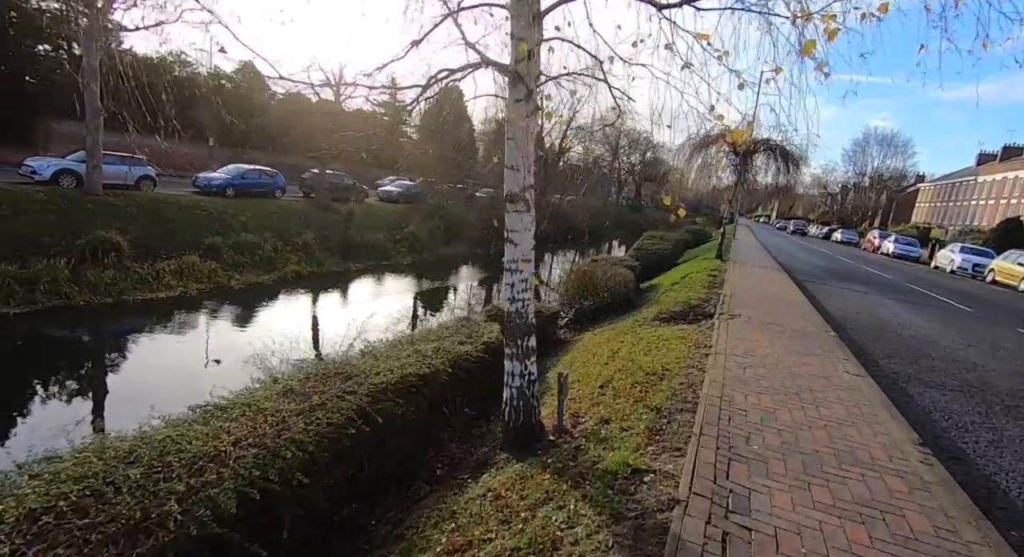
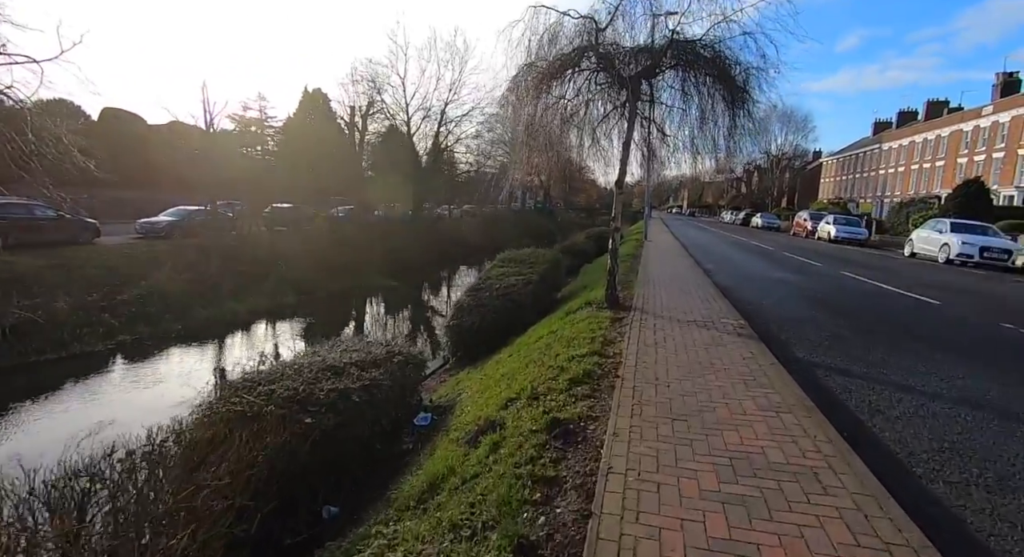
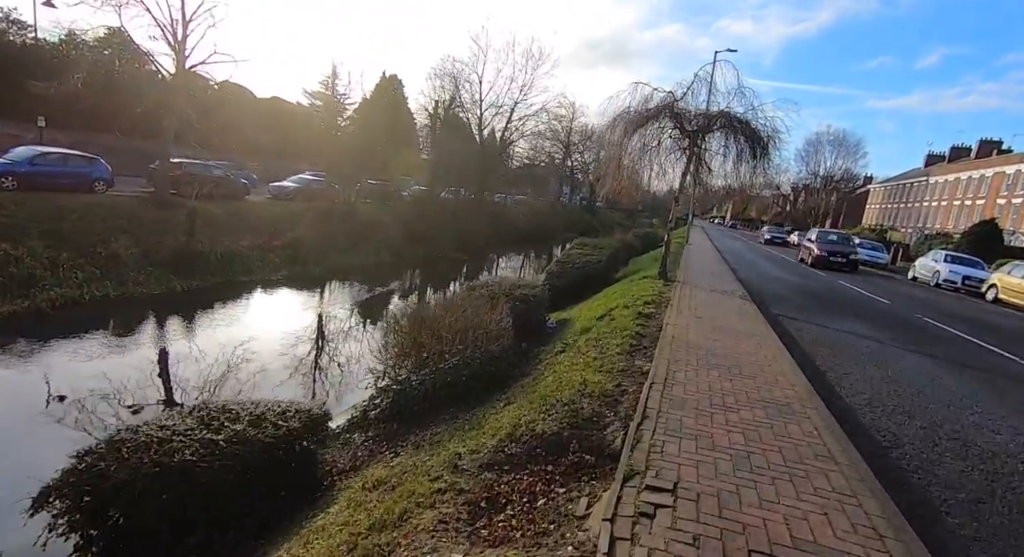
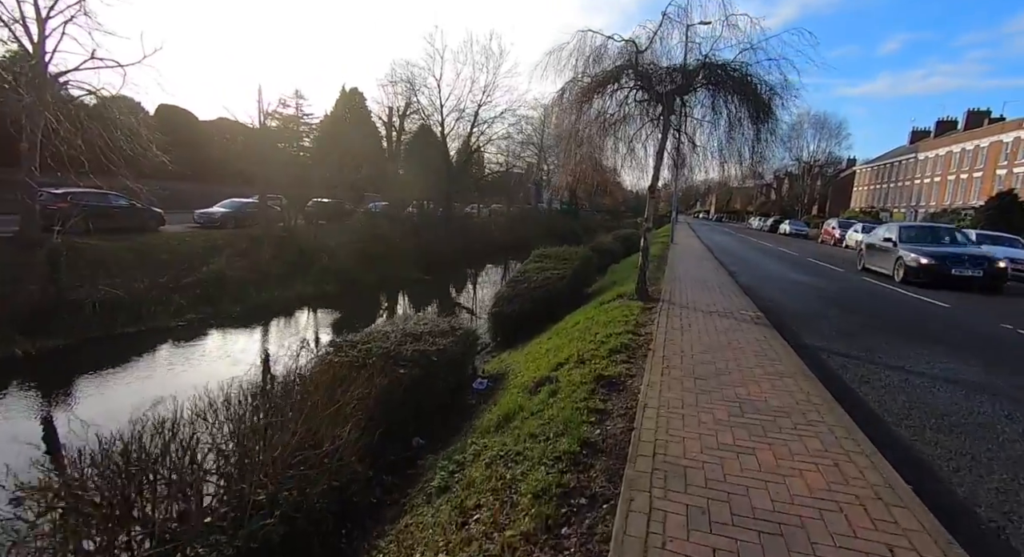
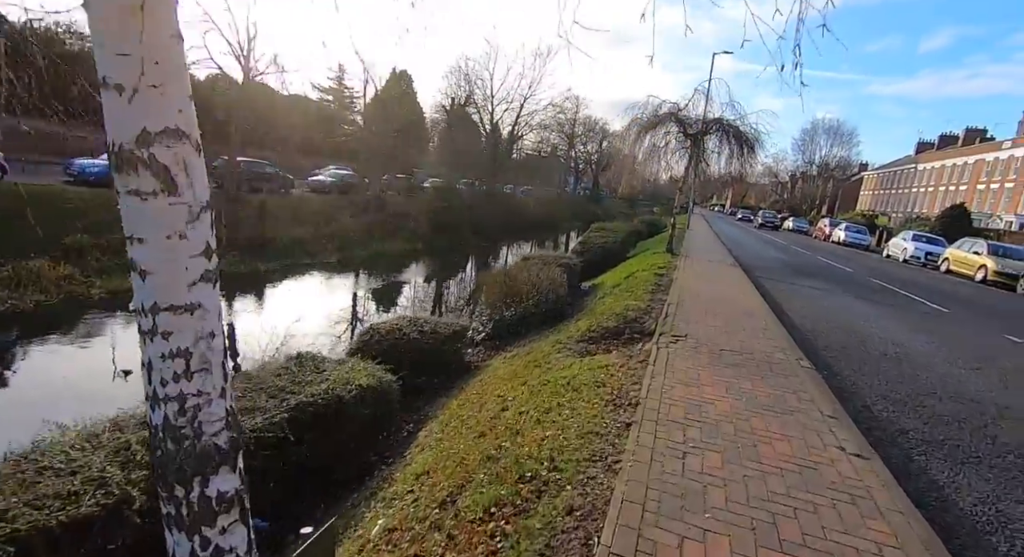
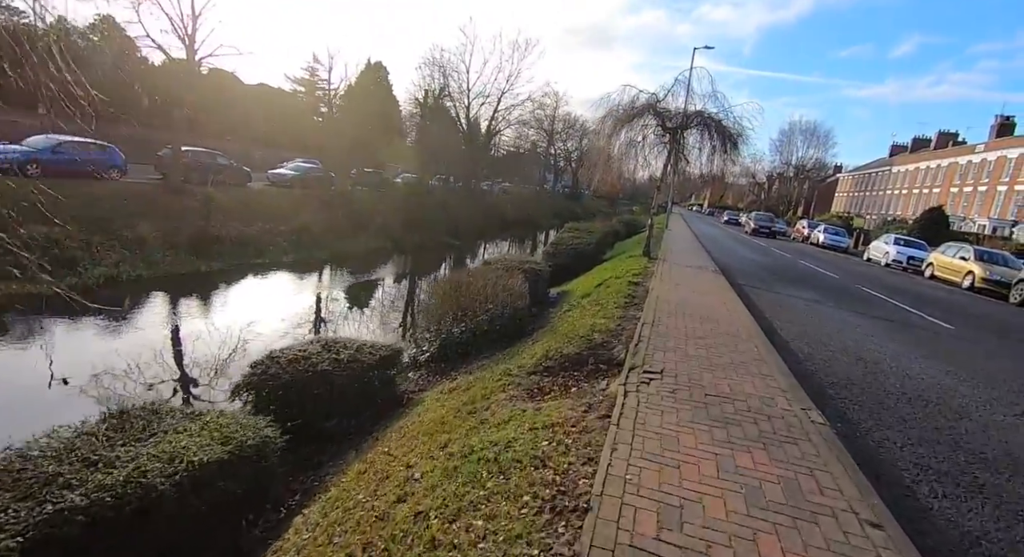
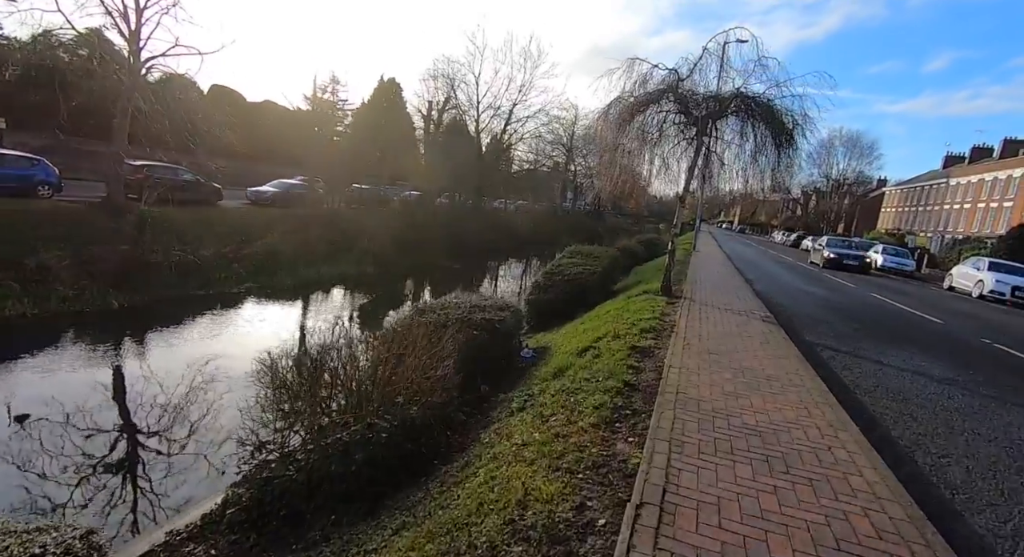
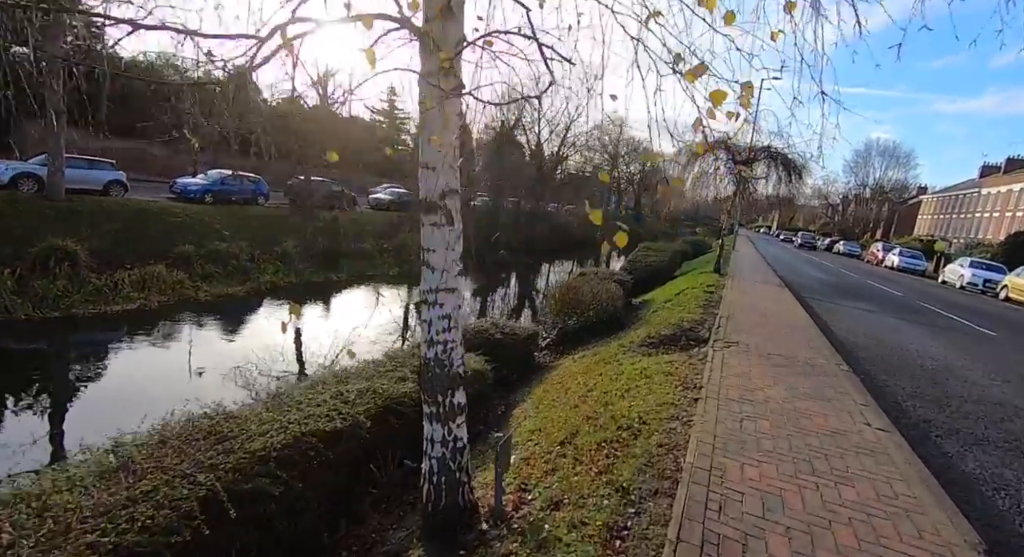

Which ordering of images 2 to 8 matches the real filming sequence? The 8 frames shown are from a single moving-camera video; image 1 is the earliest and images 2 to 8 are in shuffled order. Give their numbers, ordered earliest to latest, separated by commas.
8, 5, 6, 3, 7, 4, 2
